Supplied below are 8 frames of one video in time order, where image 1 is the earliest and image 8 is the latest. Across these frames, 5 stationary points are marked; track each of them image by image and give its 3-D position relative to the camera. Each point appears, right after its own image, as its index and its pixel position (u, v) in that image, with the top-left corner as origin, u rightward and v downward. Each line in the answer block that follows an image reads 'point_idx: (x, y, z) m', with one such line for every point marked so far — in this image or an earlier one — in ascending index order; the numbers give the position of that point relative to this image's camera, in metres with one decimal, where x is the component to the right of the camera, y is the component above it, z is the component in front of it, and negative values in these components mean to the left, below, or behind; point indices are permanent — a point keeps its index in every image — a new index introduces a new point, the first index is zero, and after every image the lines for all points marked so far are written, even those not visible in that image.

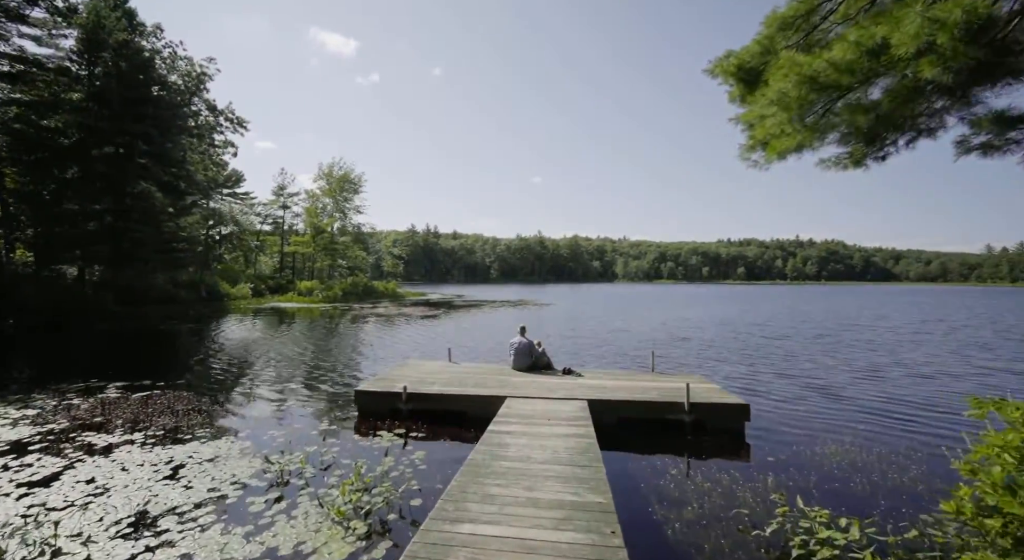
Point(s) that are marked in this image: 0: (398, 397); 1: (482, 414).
0: (-2.3, -2.4, +11.4) m
1: (-0.6, -2.7, +11.4) m
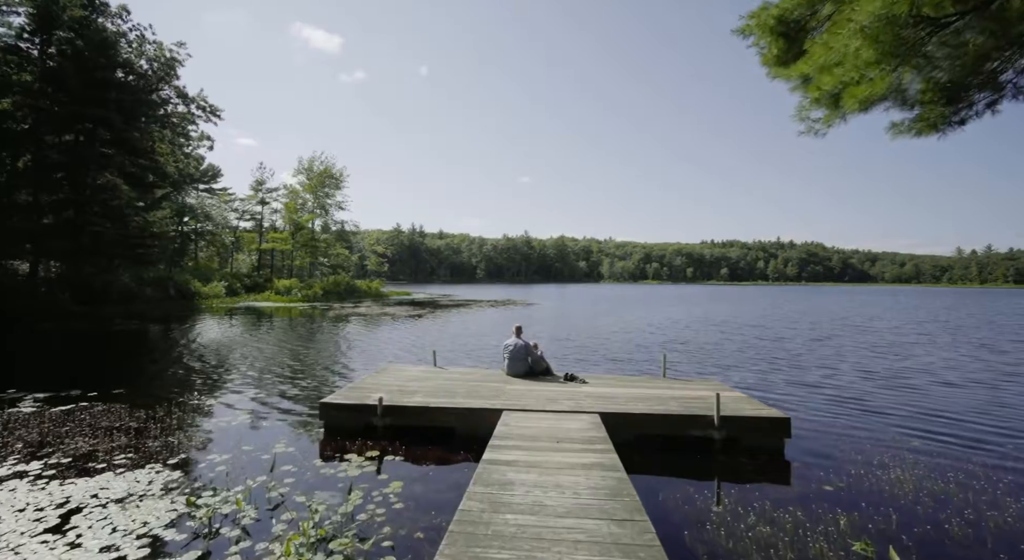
0: (-2.4, -2.2, +9.5) m
1: (-0.6, -2.6, +9.6) m
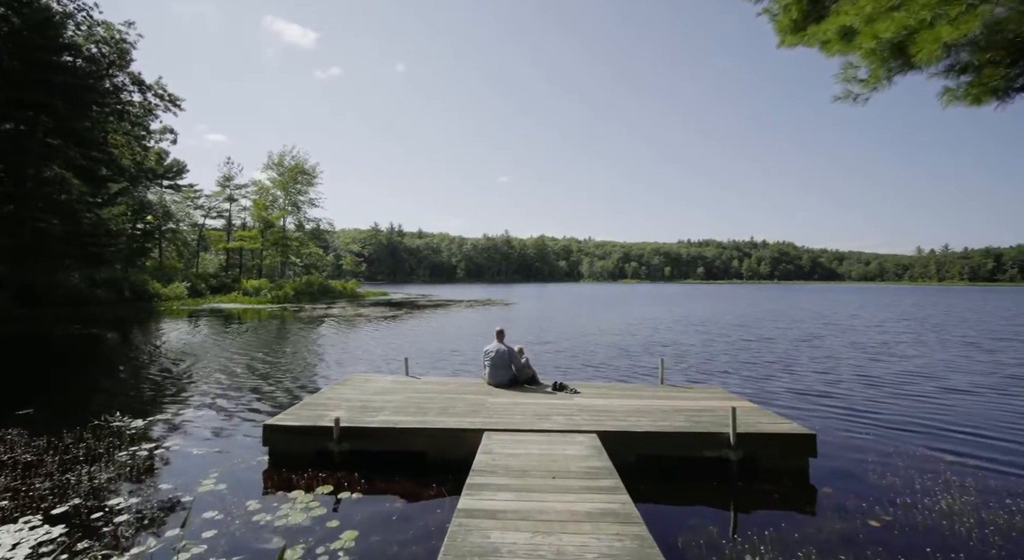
0: (-2.6, -2.2, +8.0) m
1: (-0.9, -2.5, +8.1) m
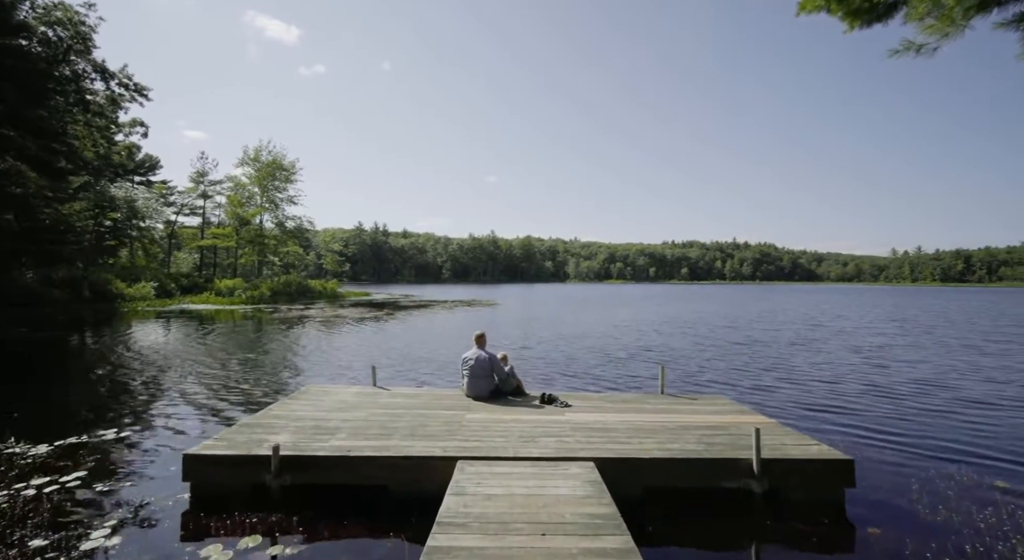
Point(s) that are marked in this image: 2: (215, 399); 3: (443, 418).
0: (-2.9, -2.1, +6.5) m
1: (-1.1, -2.5, +6.6) m
2: (-7.7, -3.1, +14.1) m
3: (-1.0, -2.1, +8.5) m
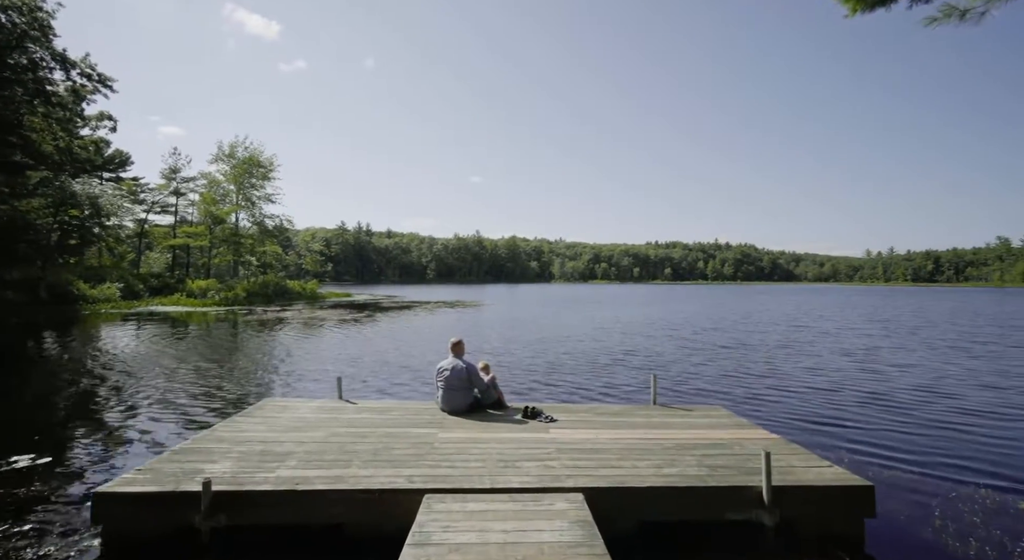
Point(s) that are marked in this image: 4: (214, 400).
0: (-3.1, -2.2, +5.4) m
1: (-1.4, -2.5, +5.6) m
2: (-8.1, -3.1, +12.9) m
3: (-1.3, -2.1, +7.6) m
4: (-7.6, -3.0, +14.2) m
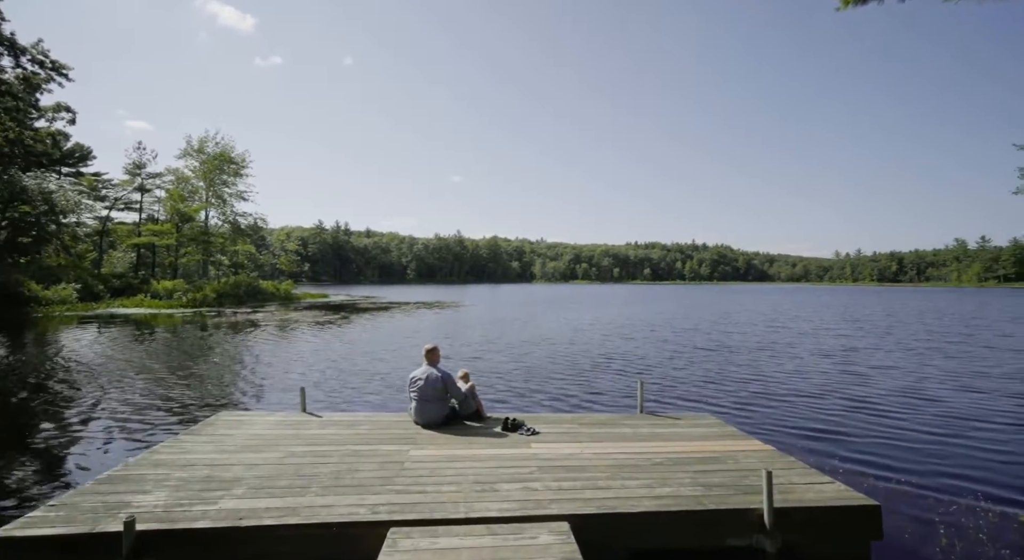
0: (-3.3, -2.2, +4.6) m
1: (-1.6, -2.5, +4.9) m
2: (-8.5, -3.1, +12.0) m
3: (-1.6, -2.2, +6.8) m
4: (-8.1, -3.1, +13.2) m
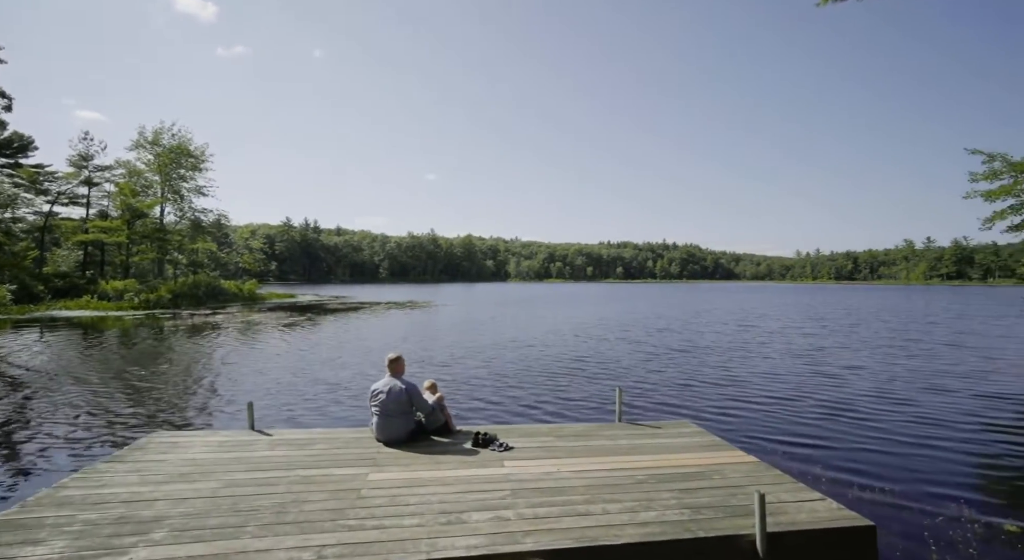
0: (-3.5, -2.3, +3.8) m
1: (-1.8, -2.6, +4.2) m
2: (-9.1, -3.2, +10.9) m
3: (-1.9, -2.2, +6.1) m
4: (-8.7, -3.1, +12.2) m
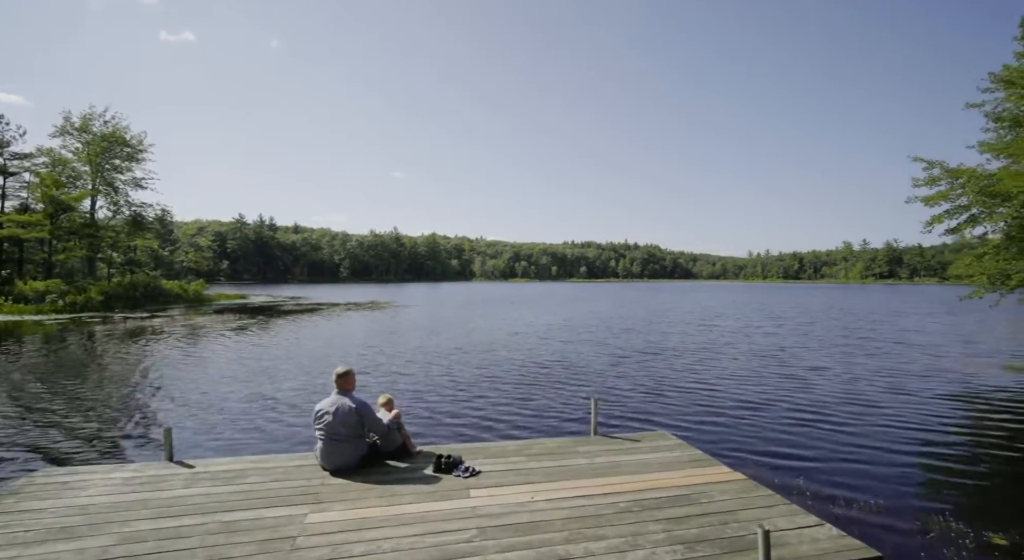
0: (-3.7, -2.3, +2.7) m
1: (-2.0, -2.6, +3.1) m
2: (-9.7, -3.2, +9.4) m
3: (-2.2, -2.3, +5.0) m
4: (-9.4, -3.1, +10.7) m
